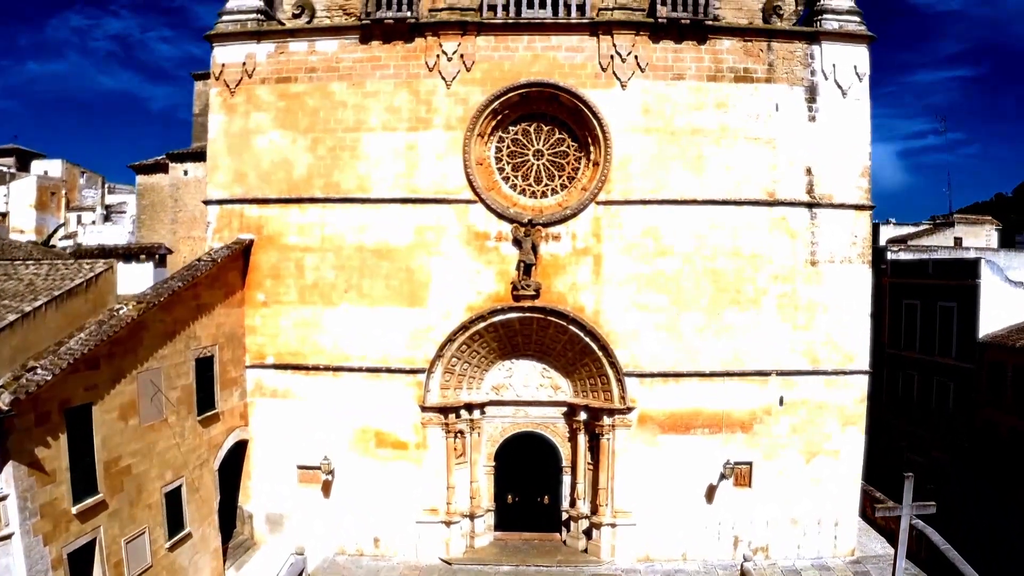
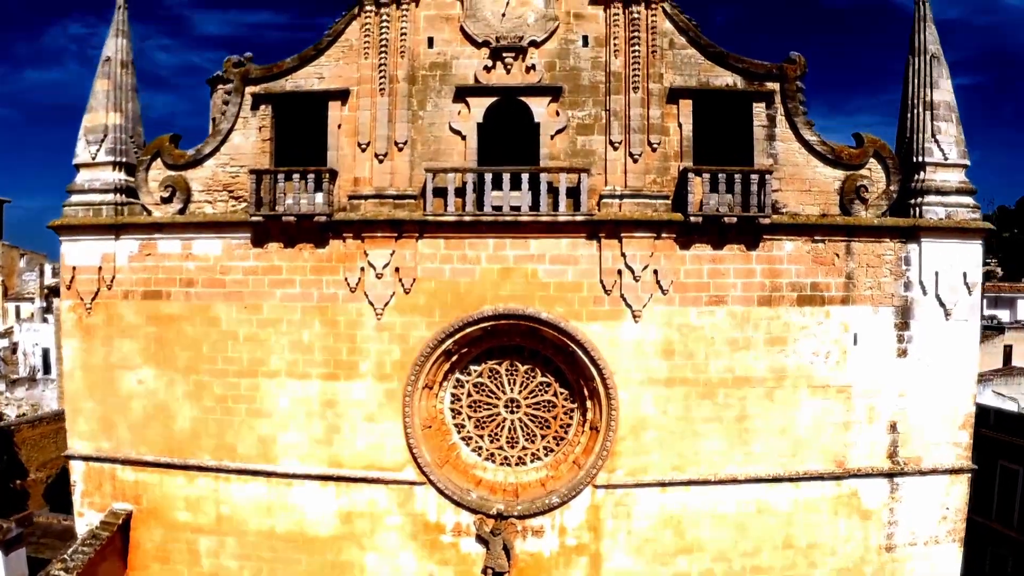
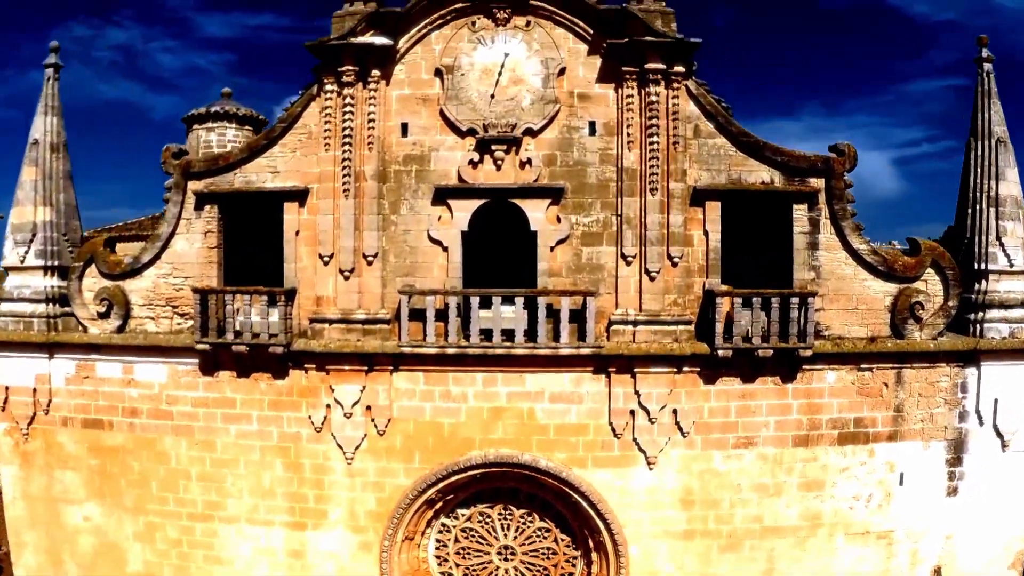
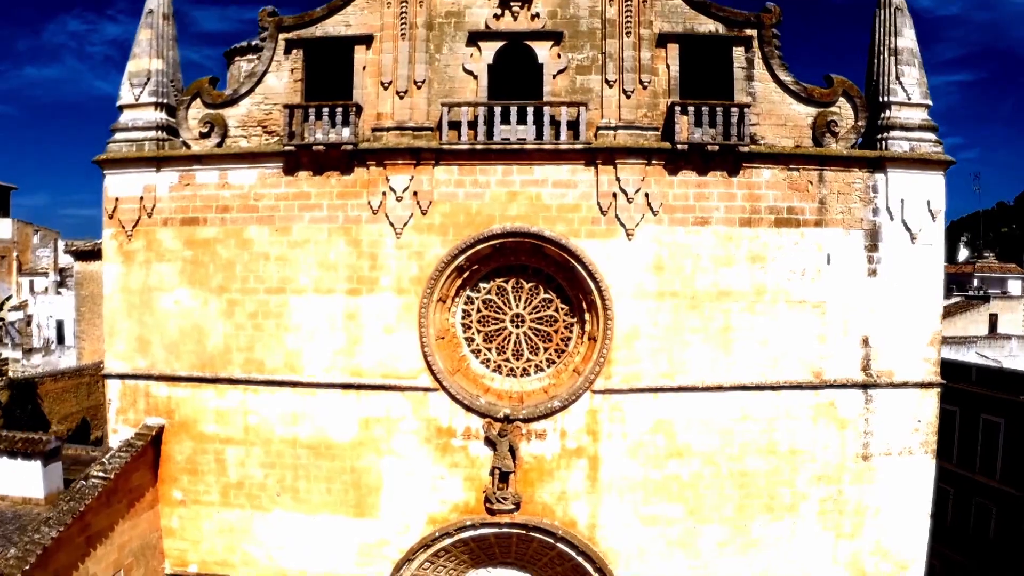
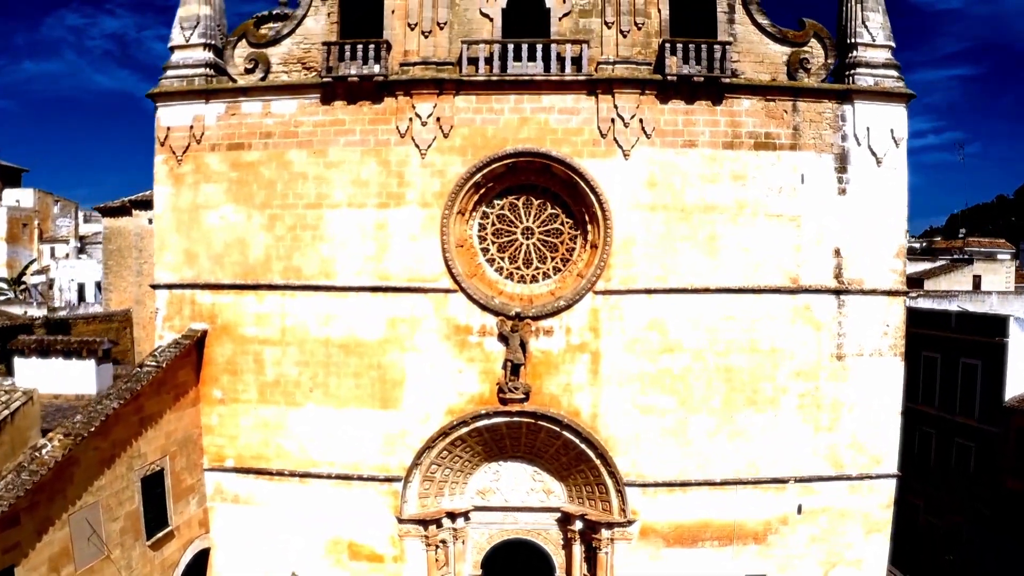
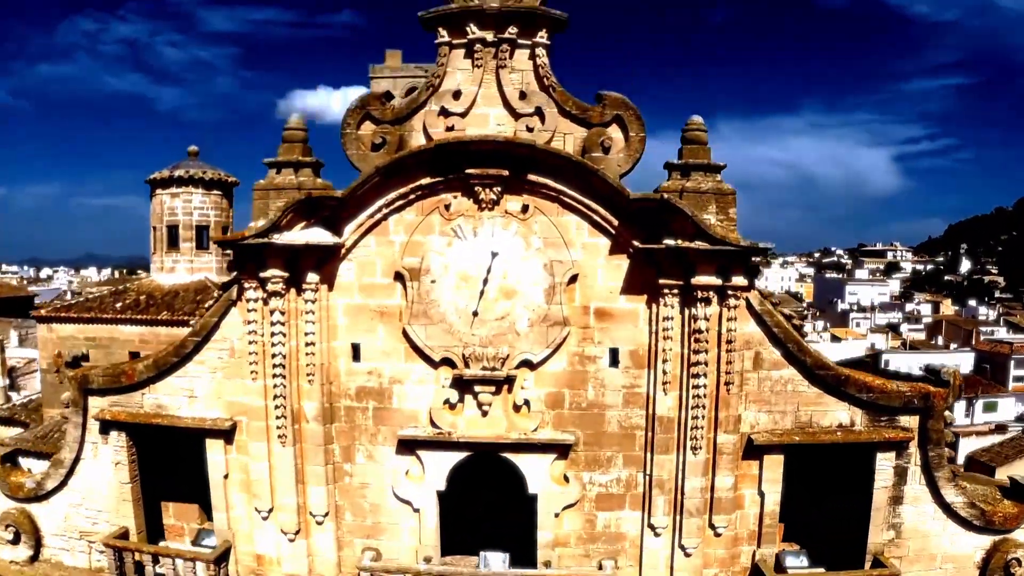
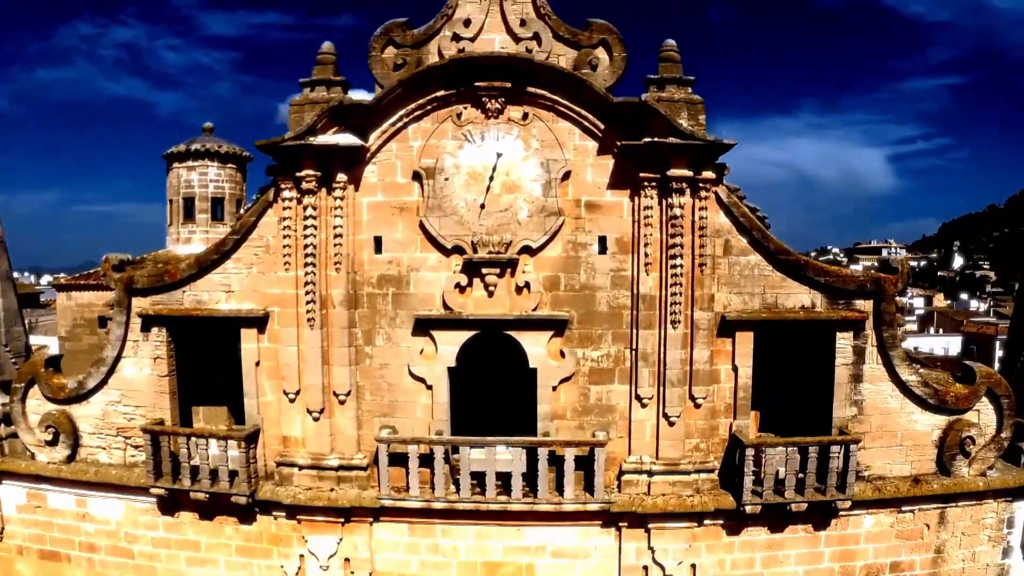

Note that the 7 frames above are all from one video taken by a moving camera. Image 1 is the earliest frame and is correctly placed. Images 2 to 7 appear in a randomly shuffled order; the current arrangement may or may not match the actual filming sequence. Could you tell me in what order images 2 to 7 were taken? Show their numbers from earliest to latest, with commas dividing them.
5, 4, 2, 3, 7, 6
